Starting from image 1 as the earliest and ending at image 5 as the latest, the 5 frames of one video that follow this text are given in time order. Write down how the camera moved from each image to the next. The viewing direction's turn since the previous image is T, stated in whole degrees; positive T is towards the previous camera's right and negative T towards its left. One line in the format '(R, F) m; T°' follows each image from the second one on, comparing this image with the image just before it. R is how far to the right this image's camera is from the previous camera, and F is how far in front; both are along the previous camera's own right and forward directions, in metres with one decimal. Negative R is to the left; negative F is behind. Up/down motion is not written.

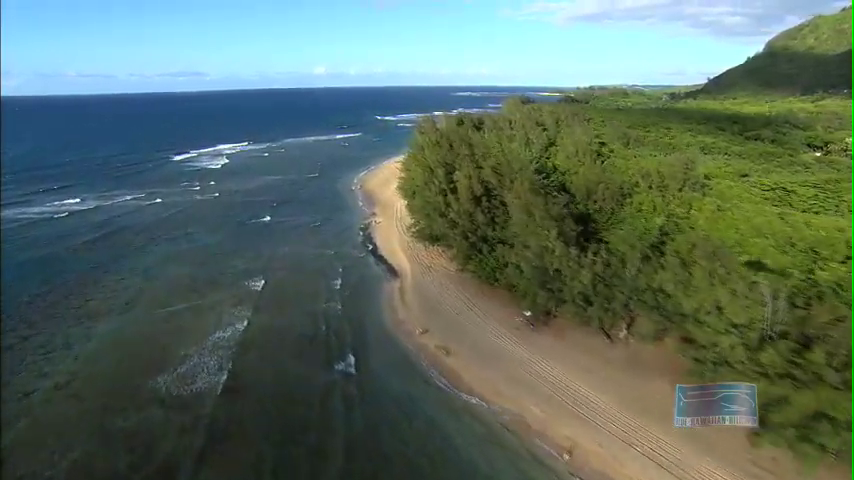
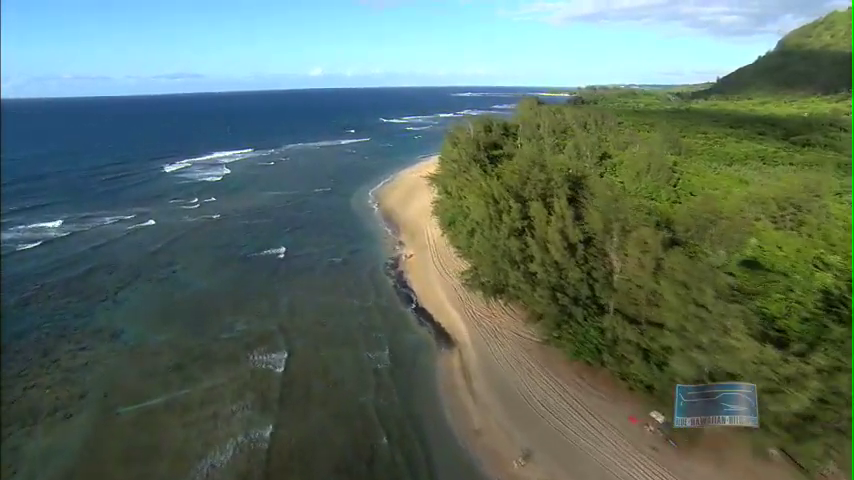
(-3.5, +7.6) m; 0°
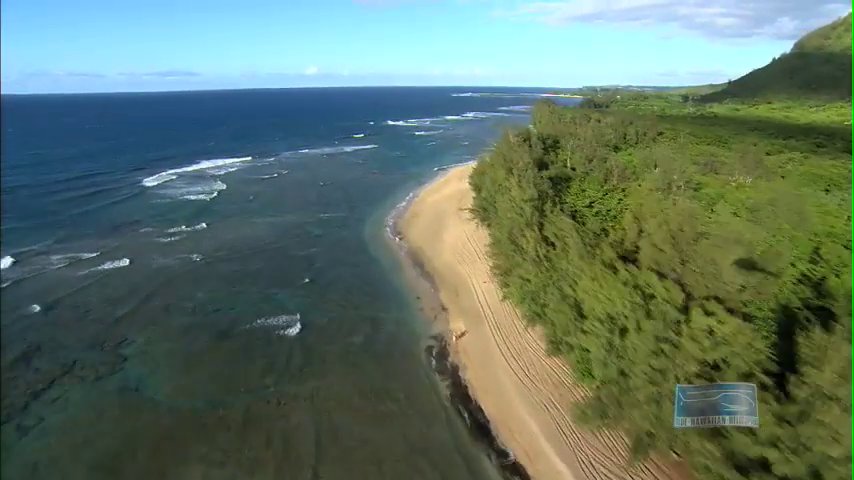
(-3.4, +9.6) m; 0°
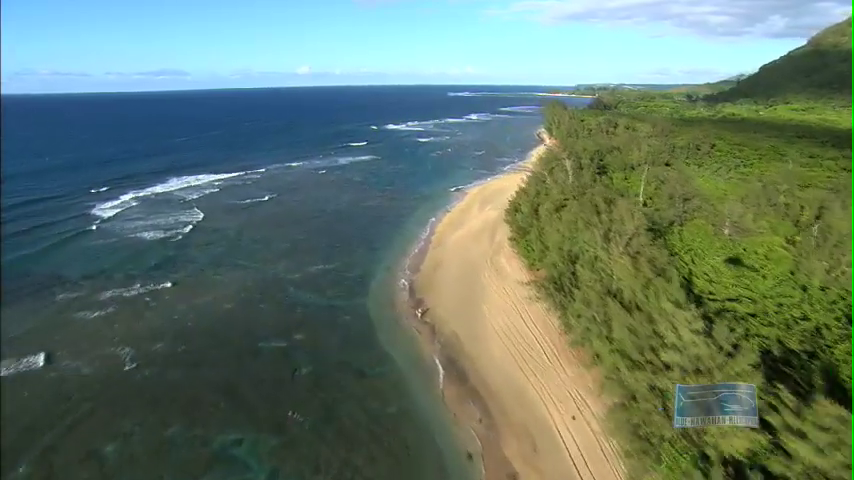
(-2.5, +11.1) m; 0°
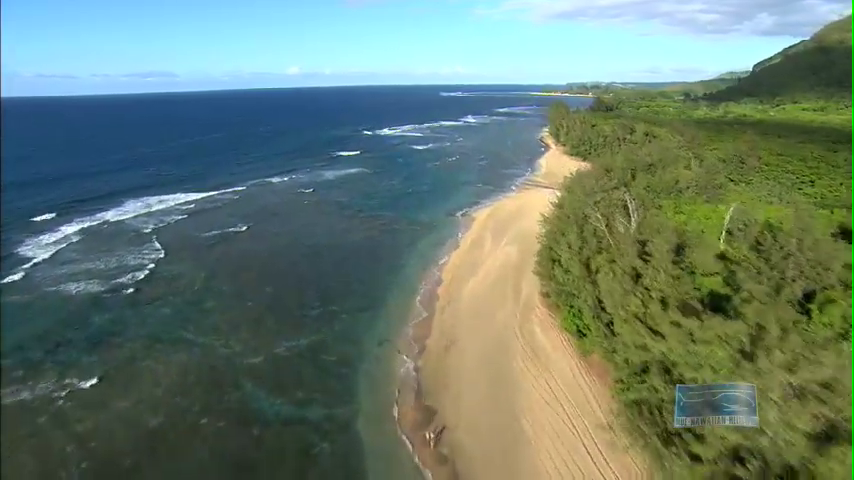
(-0.8, +8.9) m; +1°
